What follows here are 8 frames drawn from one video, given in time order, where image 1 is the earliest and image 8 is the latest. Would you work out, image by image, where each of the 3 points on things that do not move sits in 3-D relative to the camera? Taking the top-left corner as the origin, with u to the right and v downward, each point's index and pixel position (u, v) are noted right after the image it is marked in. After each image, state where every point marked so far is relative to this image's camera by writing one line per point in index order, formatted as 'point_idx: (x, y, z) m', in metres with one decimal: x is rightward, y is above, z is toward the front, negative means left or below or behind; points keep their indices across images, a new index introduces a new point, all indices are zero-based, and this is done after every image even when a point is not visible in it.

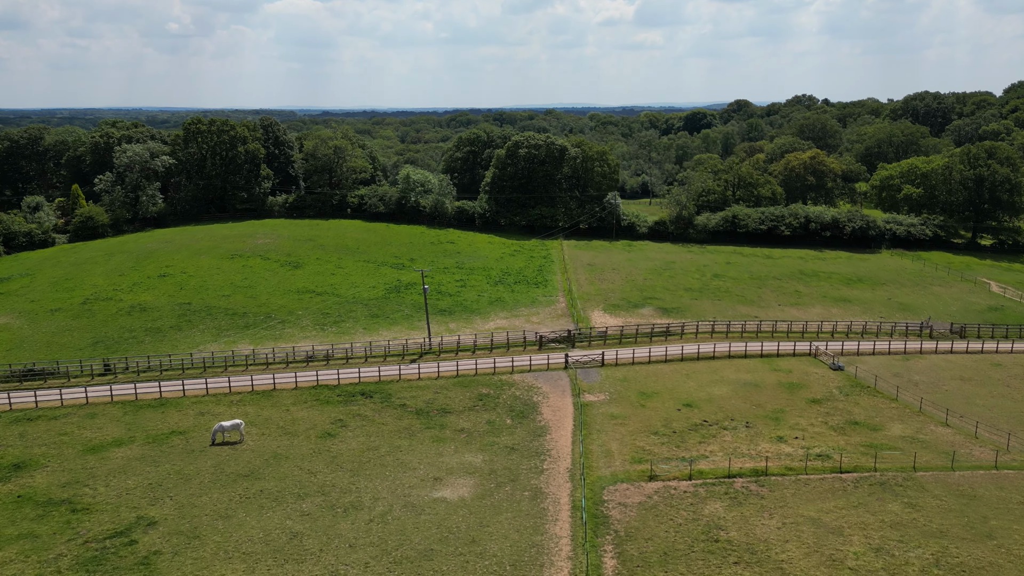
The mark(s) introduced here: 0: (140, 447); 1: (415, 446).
0: (-10.0, -4.3, +19.4) m
1: (-2.7, -4.3, +19.8) m
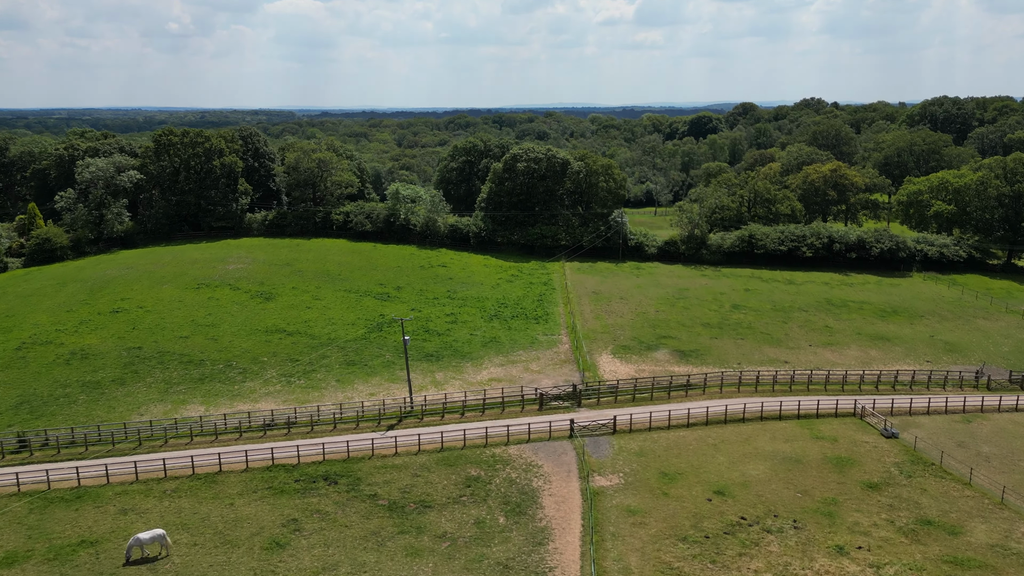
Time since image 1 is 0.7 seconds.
0: (-10.1, -5.9, +15.3) m
1: (-2.8, -6.0, +15.8) m
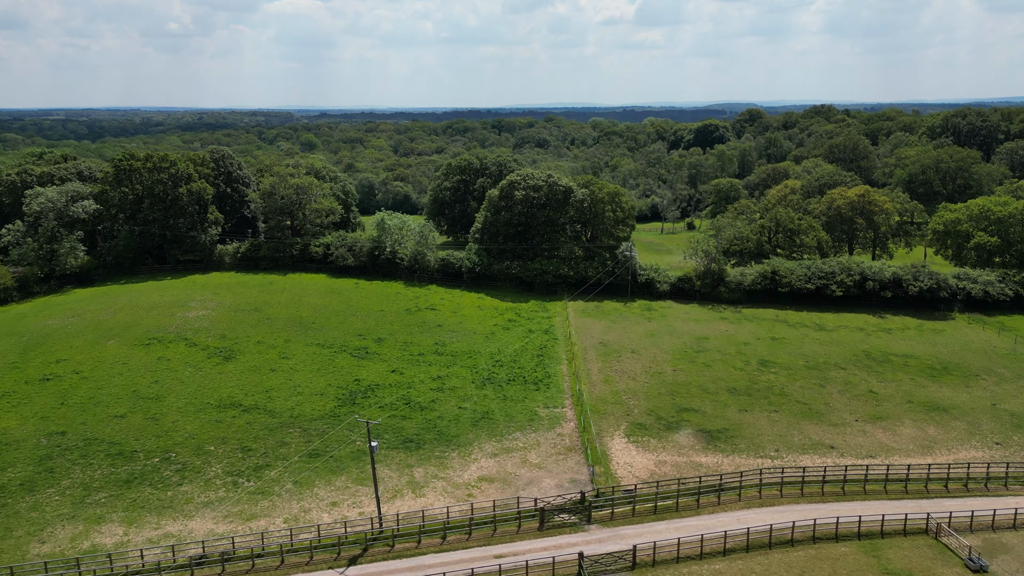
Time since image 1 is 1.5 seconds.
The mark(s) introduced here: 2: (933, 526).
0: (-10.3, -8.4, +10.8) m
1: (-3.0, -8.4, +11.2) m
2: (+11.6, -6.5, +20.0) m
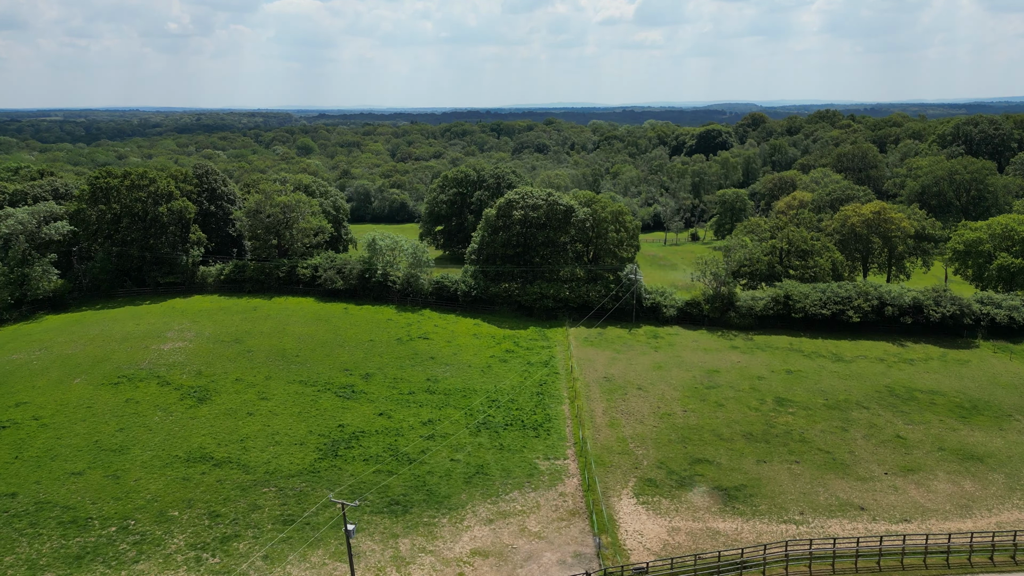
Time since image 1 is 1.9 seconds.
0: (-10.4, -9.8, +8.5) m
1: (-3.1, -9.8, +8.9) m
2: (+11.5, -7.9, +17.7) m
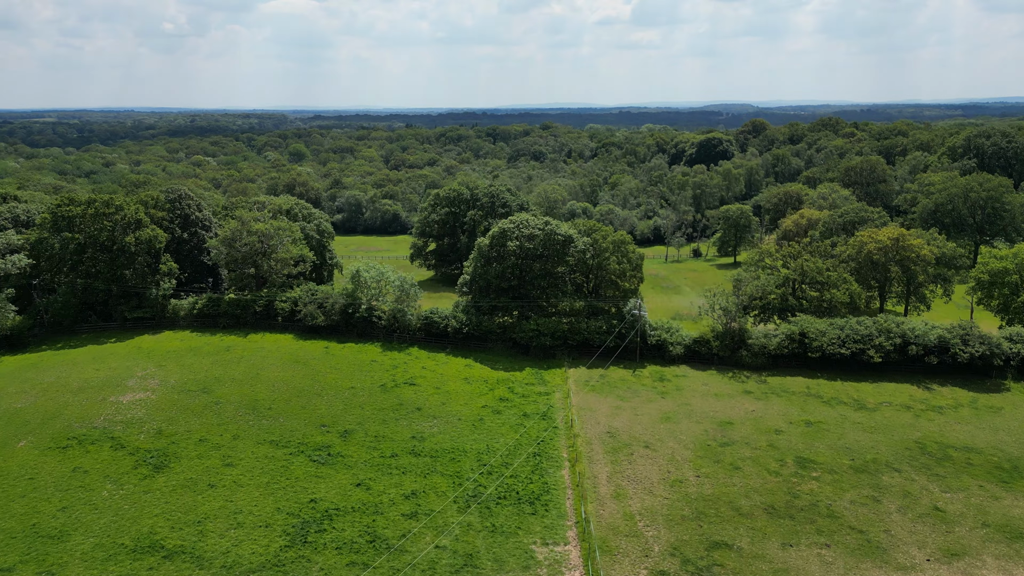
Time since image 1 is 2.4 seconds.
0: (-10.5, -11.7, +5.5) m
1: (-3.2, -11.7, +6.0) m
2: (+11.4, -9.8, +14.8) m
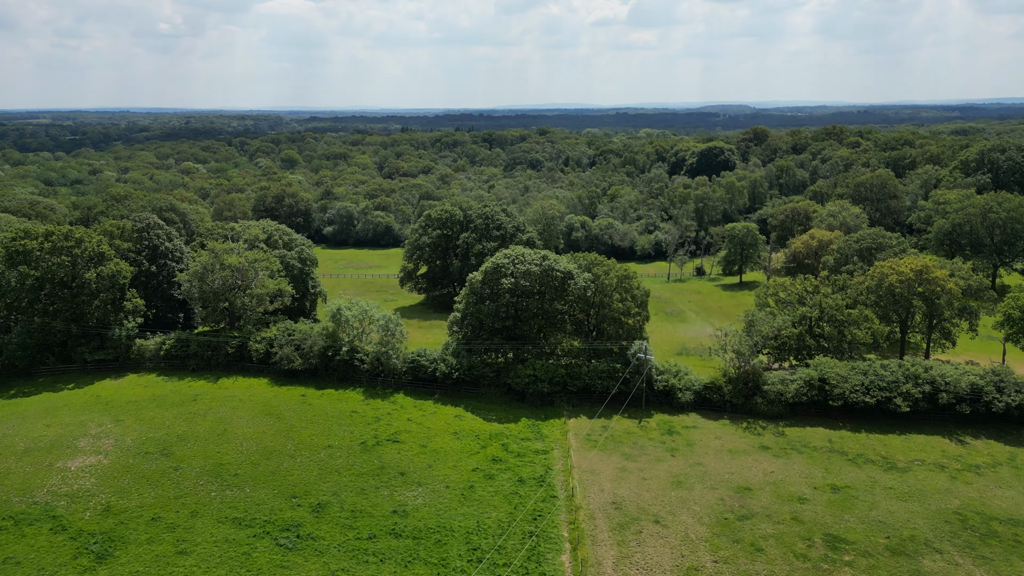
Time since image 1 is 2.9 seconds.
0: (-10.6, -13.6, +2.4) m
1: (-3.3, -13.7, +2.9) m
2: (+11.2, -11.8, +11.8) m
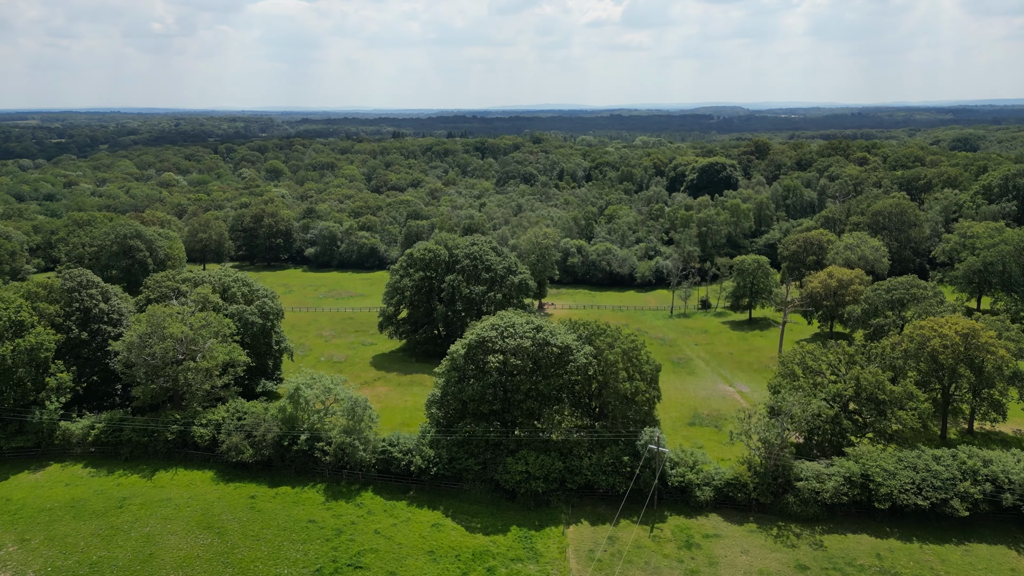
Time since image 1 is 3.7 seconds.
0: (-10.8, -16.8, -2.9) m
1: (-3.5, -16.9, -2.4) m
2: (+10.9, -14.9, +6.7) m
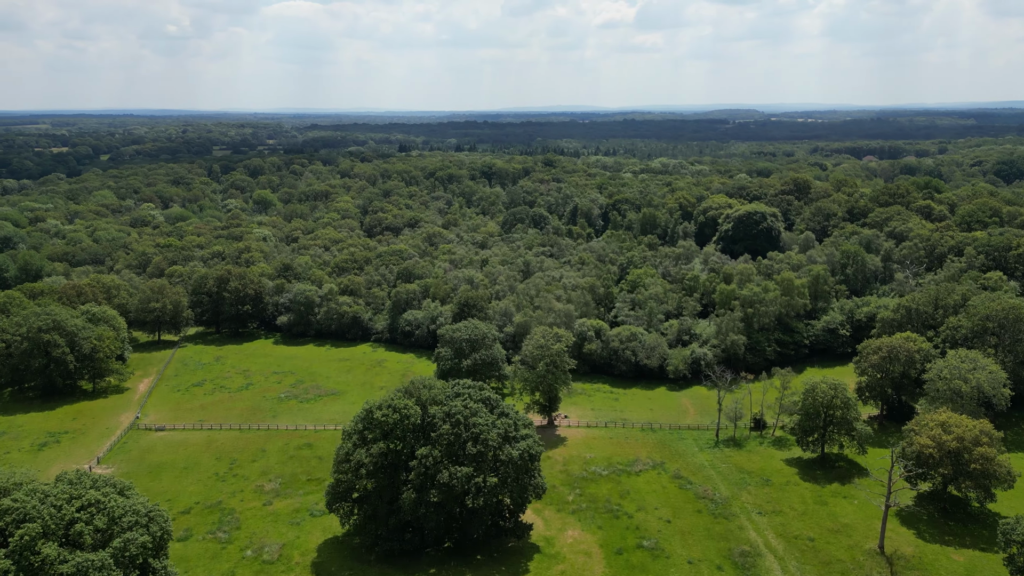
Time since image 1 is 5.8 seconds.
0: (-11.8, -25.2, -16.8) m
1: (-4.5, -25.3, -16.3) m
2: (+10.1, -23.4, -7.5) m
